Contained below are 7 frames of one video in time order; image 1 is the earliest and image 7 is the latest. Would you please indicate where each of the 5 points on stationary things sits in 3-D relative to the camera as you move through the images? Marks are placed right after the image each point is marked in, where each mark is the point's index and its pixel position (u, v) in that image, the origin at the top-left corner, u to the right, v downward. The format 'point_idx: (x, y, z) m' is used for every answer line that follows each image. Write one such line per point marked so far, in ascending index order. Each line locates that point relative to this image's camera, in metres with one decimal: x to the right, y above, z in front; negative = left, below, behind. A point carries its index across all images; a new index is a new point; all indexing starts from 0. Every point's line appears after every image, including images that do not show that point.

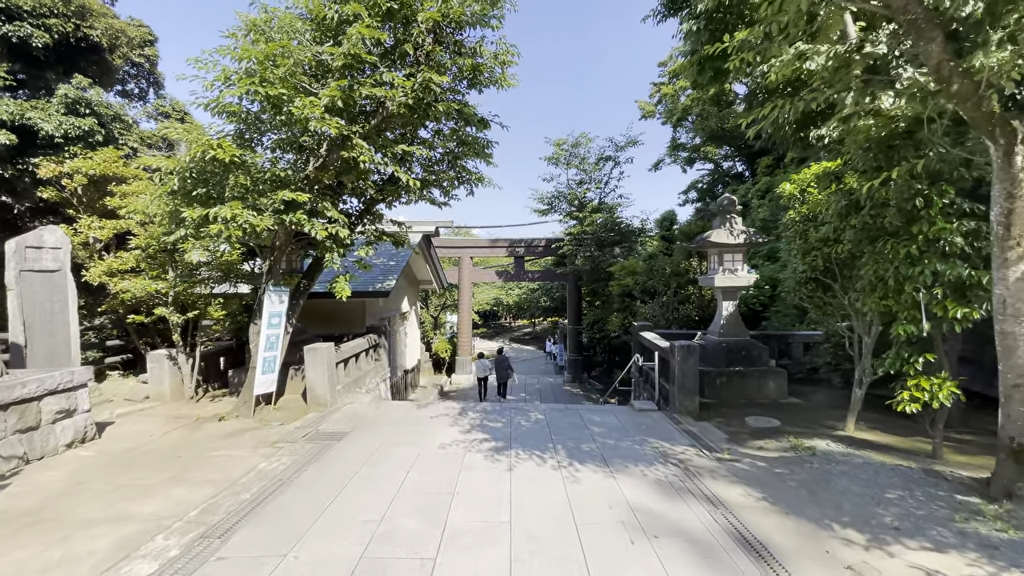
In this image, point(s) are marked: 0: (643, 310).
0: (+2.1, -0.4, +7.6) m
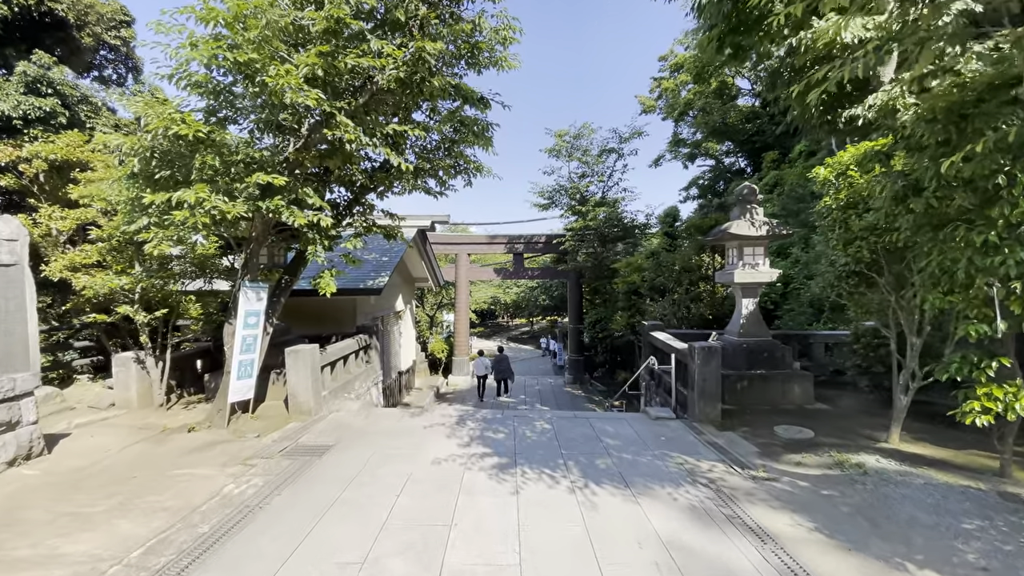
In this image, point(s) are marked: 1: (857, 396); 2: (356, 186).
0: (+2.1, -0.3, +7.1) m
1: (+3.8, -1.2, +5.3) m
2: (-1.7, +1.1, +5.3) m
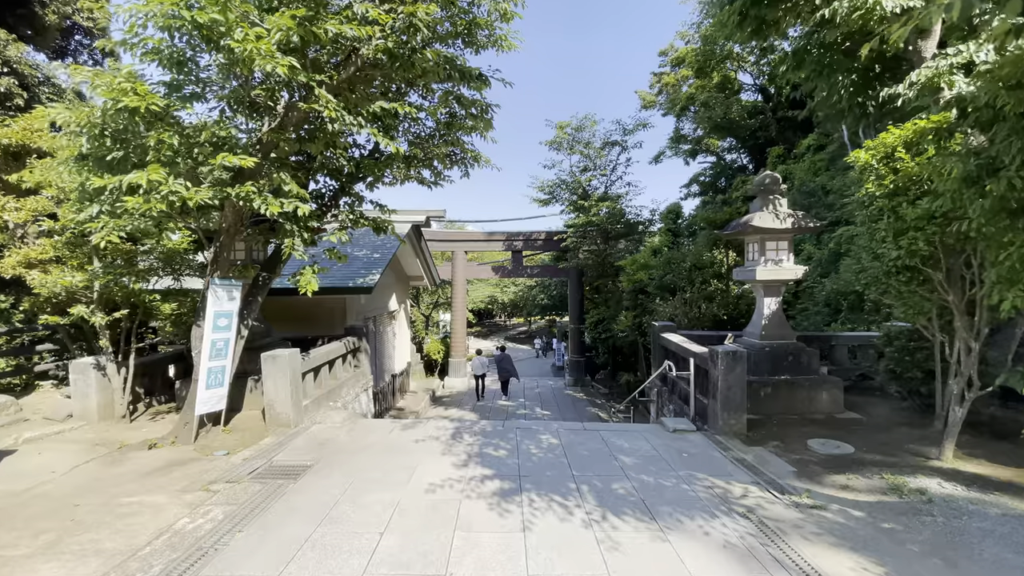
0: (+2.1, -0.3, +6.7) m
1: (+3.8, -1.2, +4.8) m
2: (-1.7, +1.2, +4.8) m
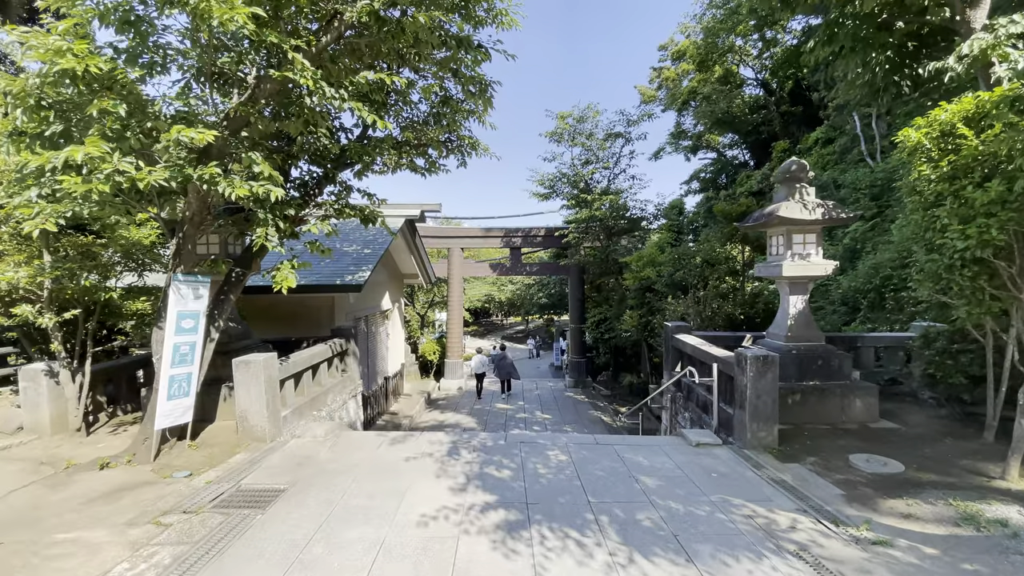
0: (+2.1, -0.2, +6.3) m
1: (+3.9, -1.2, +4.4) m
2: (-1.7, +1.2, +4.4) m
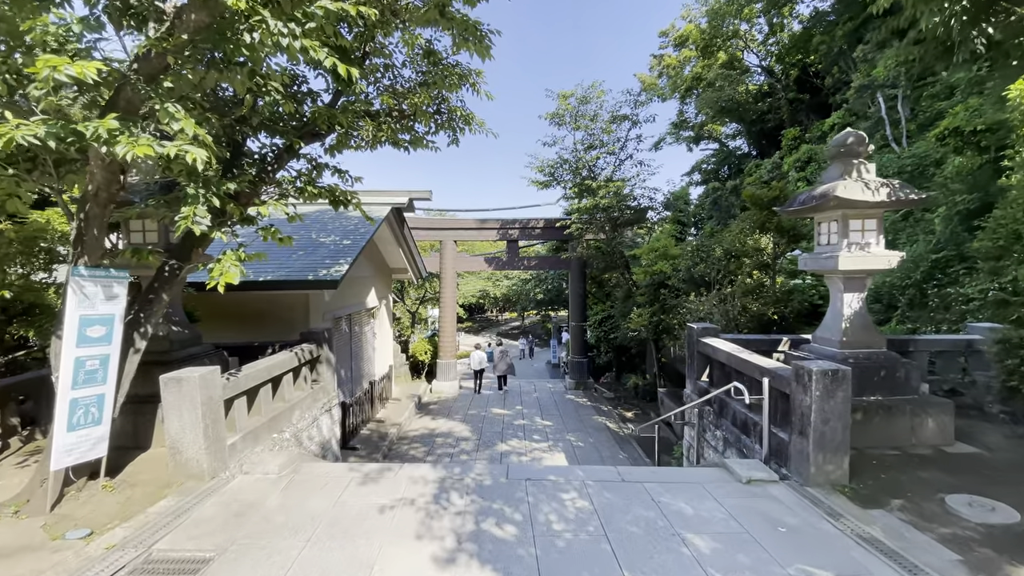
0: (+2.1, -0.2, +5.5) m
1: (+3.9, -1.1, +3.8) m
2: (-1.7, +1.2, +3.6) m
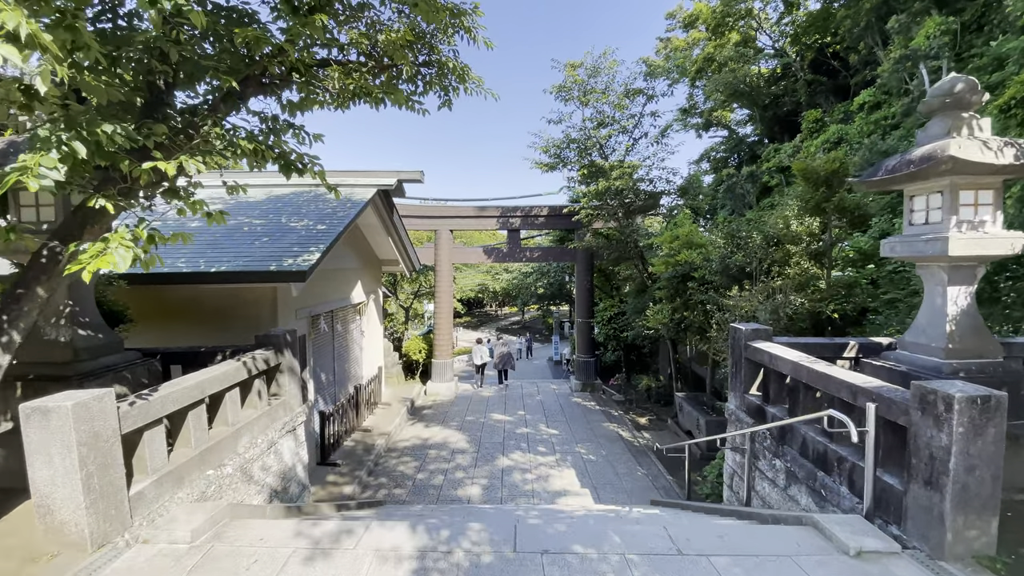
0: (+2.1, -0.1, +4.7) m
1: (+3.9, -1.1, +2.9) m
2: (-1.7, +1.3, +2.7) m
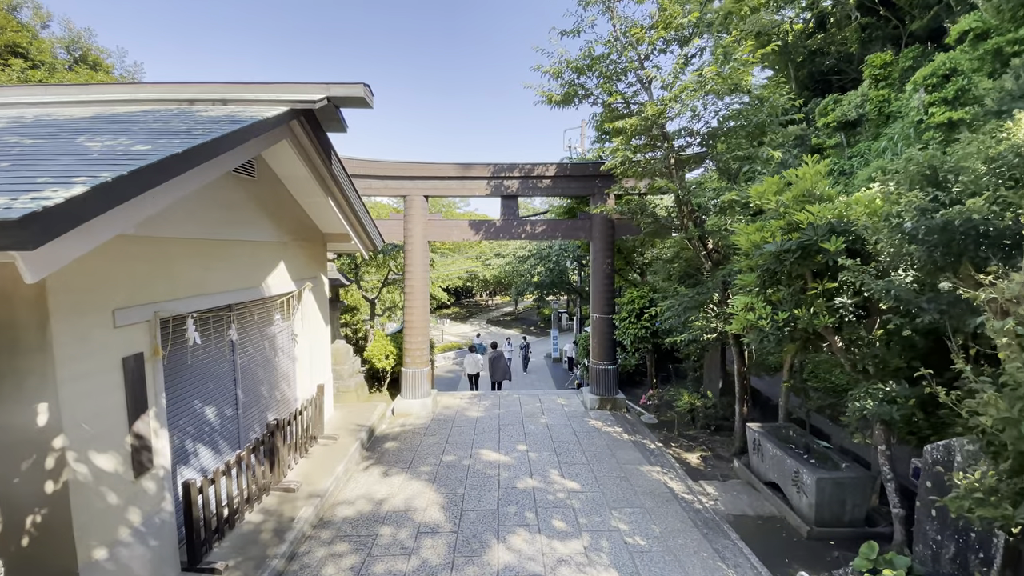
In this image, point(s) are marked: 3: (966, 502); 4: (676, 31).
0: (+2.2, 0.0, +2.4) m
1: (+4.0, -1.0, +0.7) m
2: (-1.6, +1.3, +0.3) m
3: (+2.2, -1.1, +2.4) m
4: (+1.9, +3.0, +5.5) m
